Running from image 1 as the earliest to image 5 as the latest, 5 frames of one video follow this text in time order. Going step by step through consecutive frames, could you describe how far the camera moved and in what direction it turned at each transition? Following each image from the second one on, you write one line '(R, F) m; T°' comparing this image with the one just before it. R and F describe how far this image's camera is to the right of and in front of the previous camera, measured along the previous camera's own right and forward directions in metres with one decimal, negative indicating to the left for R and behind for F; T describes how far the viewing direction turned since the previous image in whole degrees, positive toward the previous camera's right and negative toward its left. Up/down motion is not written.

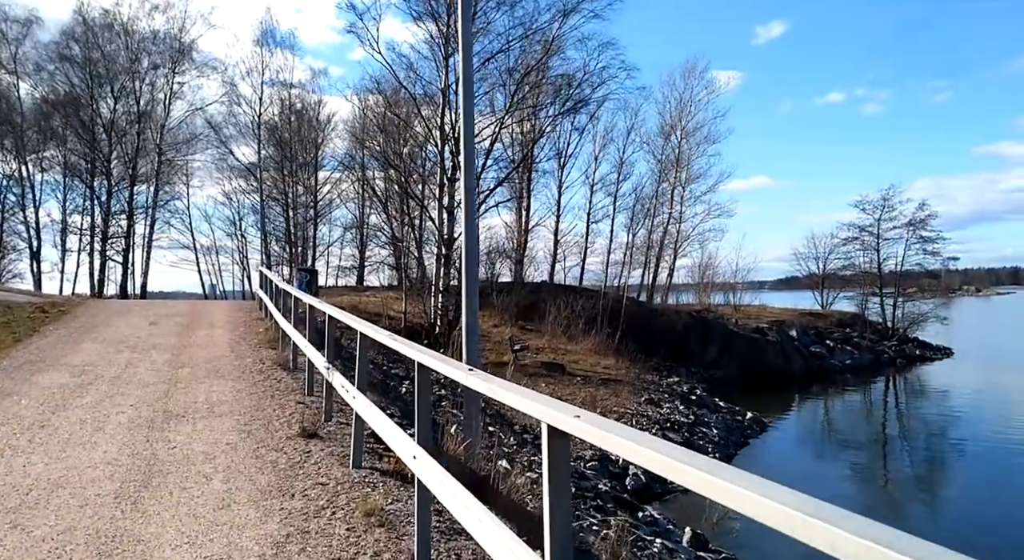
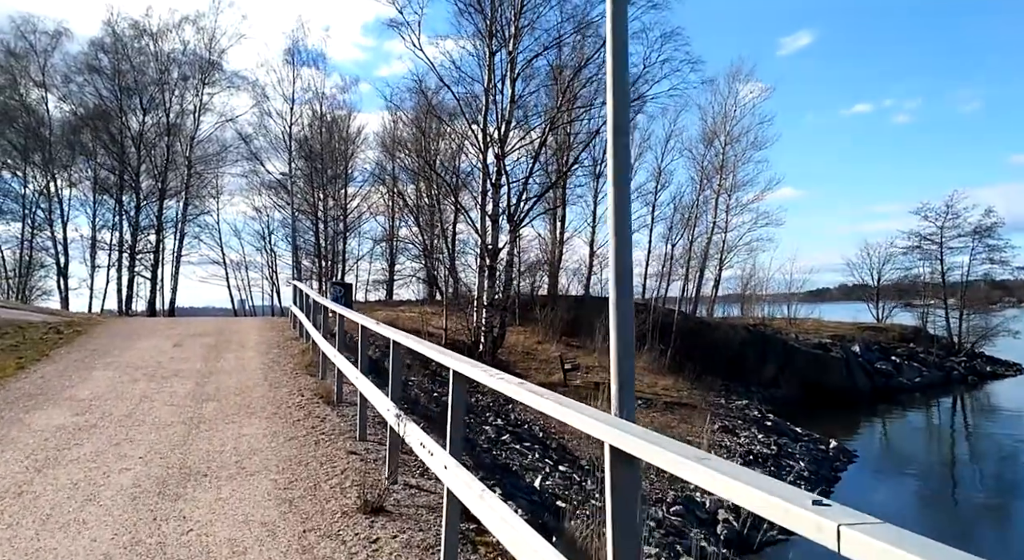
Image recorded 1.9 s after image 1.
(-0.6, +1.3) m; -2°
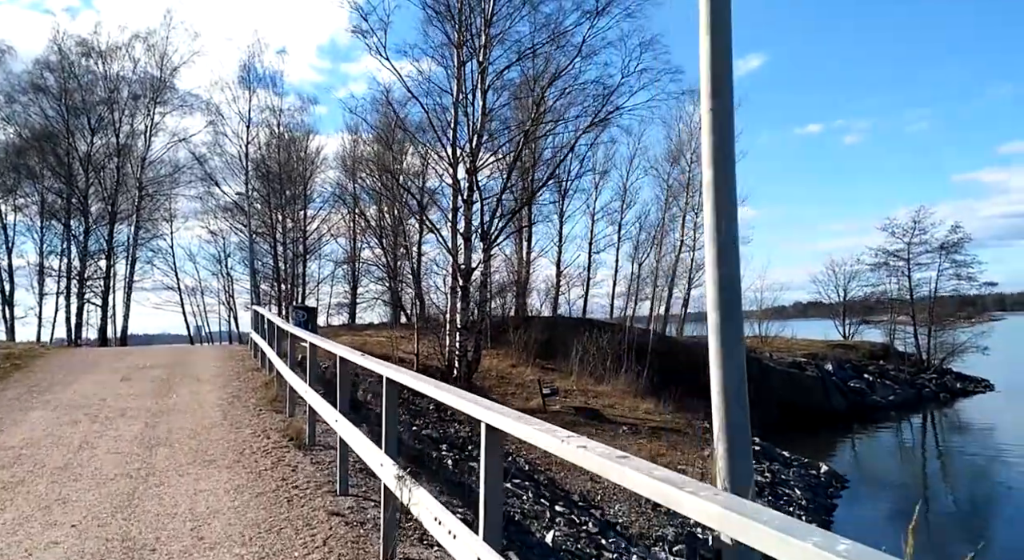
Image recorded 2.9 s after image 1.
(-0.3, +0.7) m; +3°
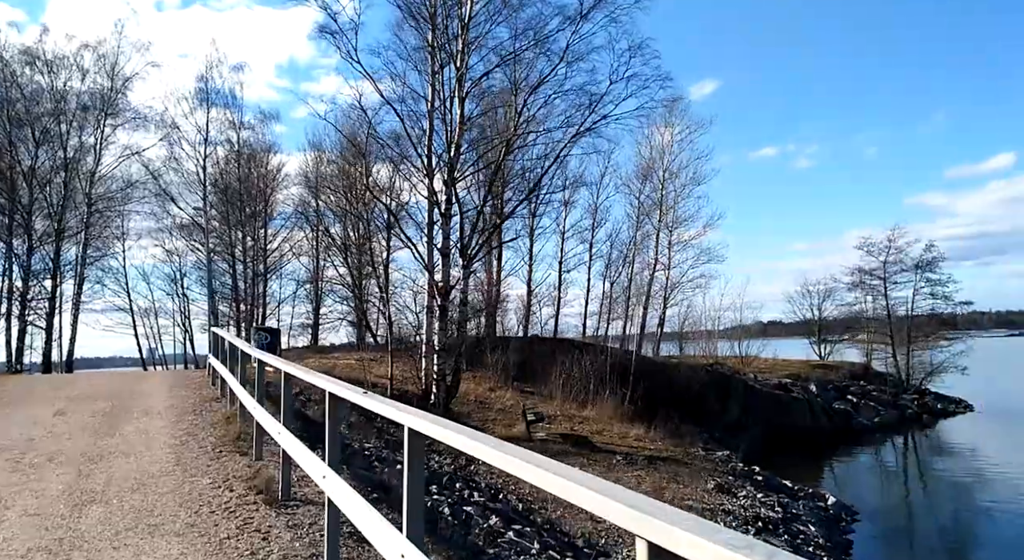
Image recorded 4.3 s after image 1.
(-0.4, +0.9) m; +3°
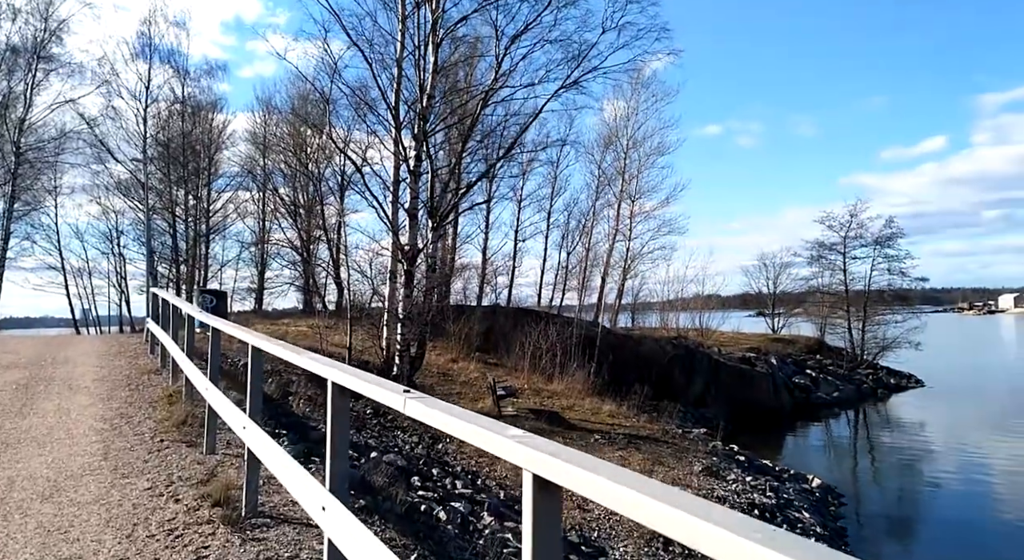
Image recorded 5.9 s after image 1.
(-0.5, +1.0) m; +5°
